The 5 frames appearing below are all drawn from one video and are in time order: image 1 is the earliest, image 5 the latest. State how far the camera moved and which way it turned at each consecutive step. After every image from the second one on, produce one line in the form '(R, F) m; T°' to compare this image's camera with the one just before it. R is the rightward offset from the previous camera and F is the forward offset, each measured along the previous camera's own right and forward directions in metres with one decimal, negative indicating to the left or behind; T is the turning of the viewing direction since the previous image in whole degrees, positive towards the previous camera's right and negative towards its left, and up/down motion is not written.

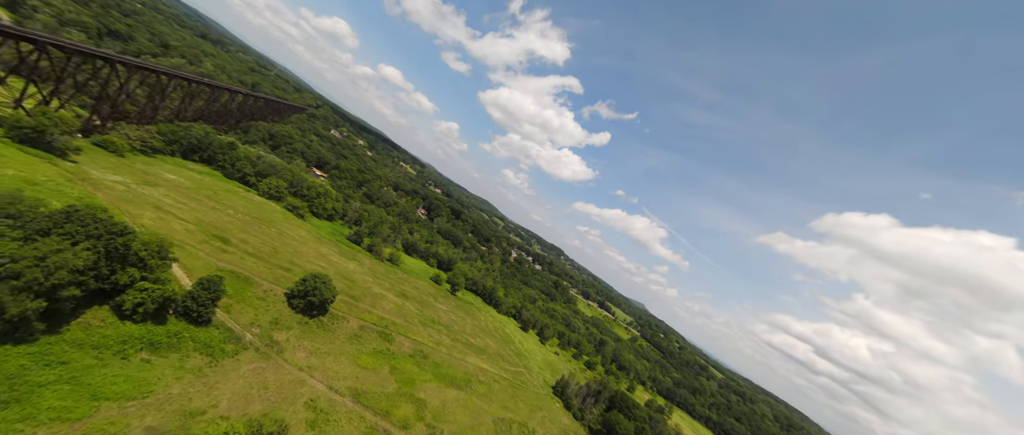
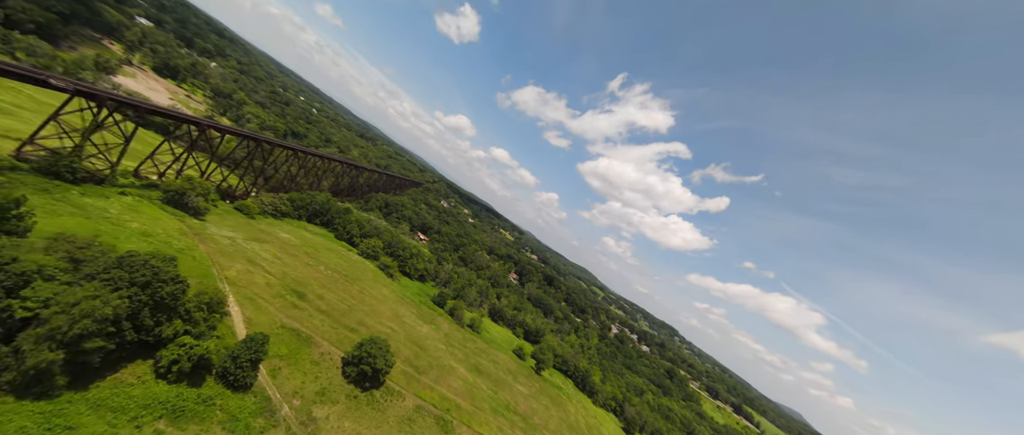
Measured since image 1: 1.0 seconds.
(+1.6, +8.3) m; -18°
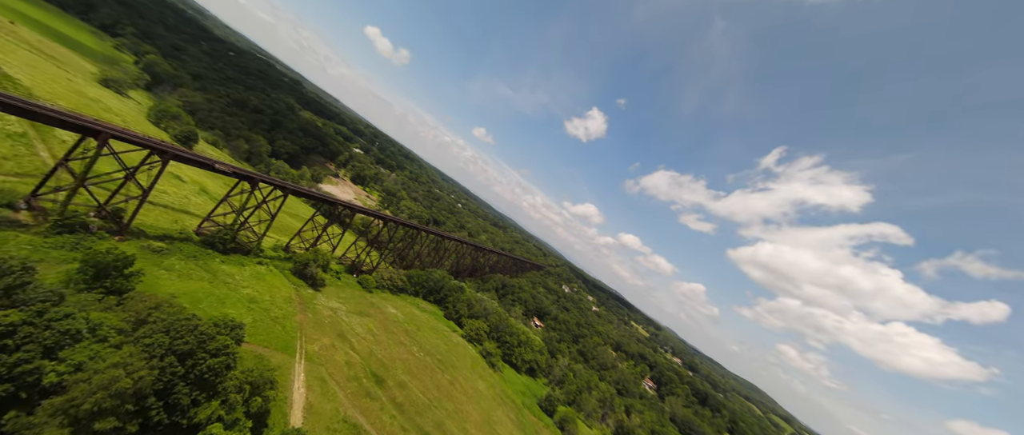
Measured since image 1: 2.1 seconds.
(+1.6, +9.1) m; -23°
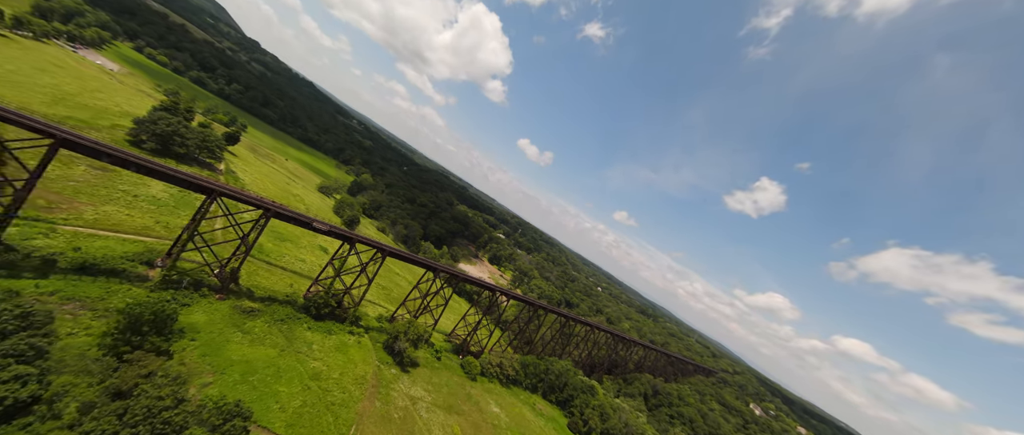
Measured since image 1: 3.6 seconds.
(+1.7, +11.2) m; -25°
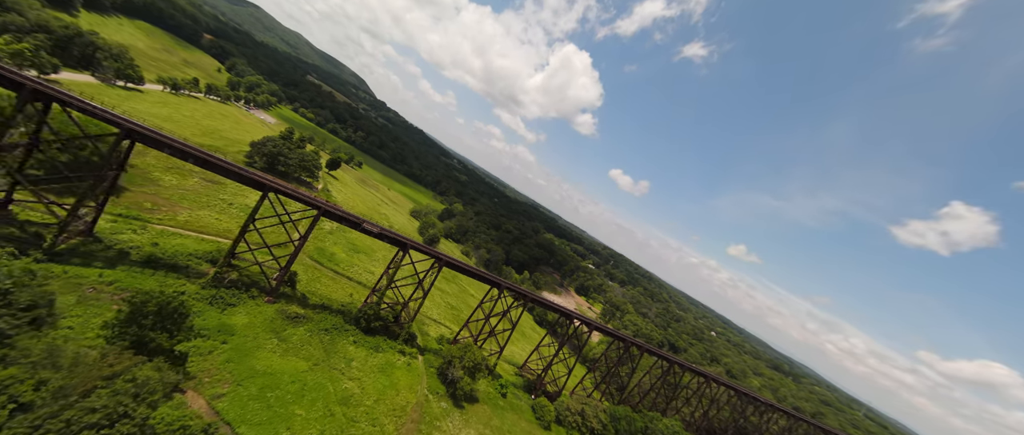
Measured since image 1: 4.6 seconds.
(+1.4, +7.0) m; -16°
